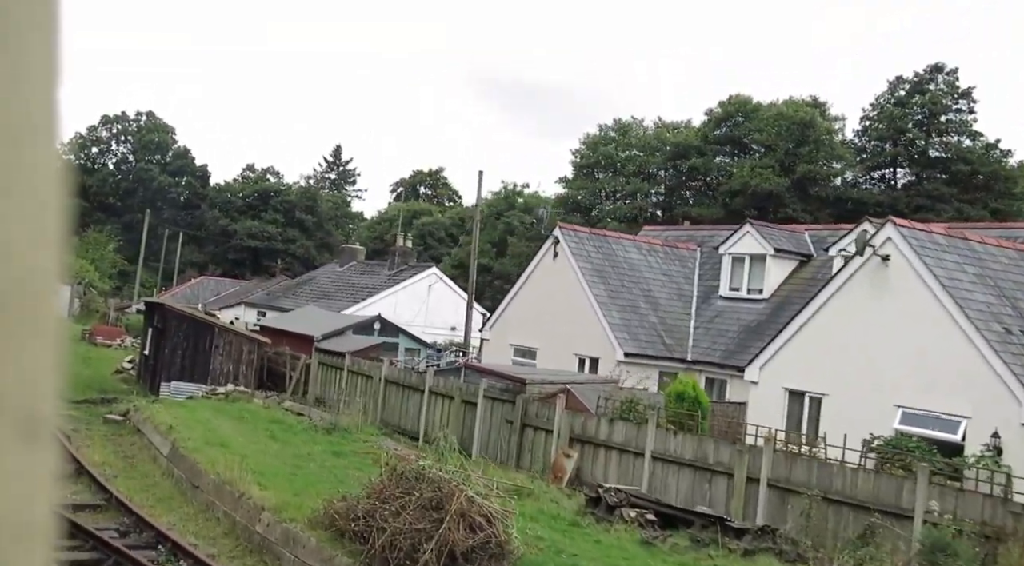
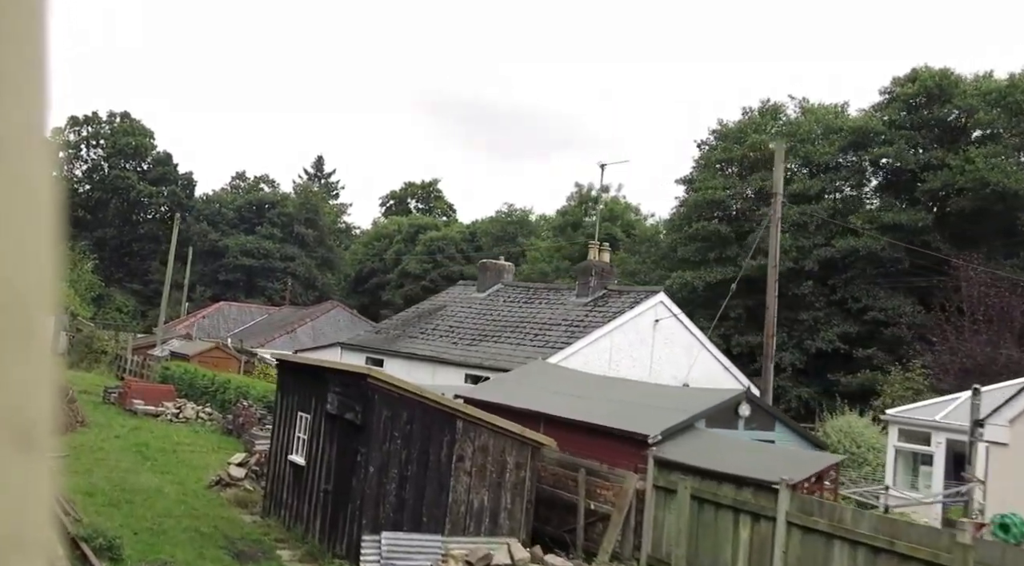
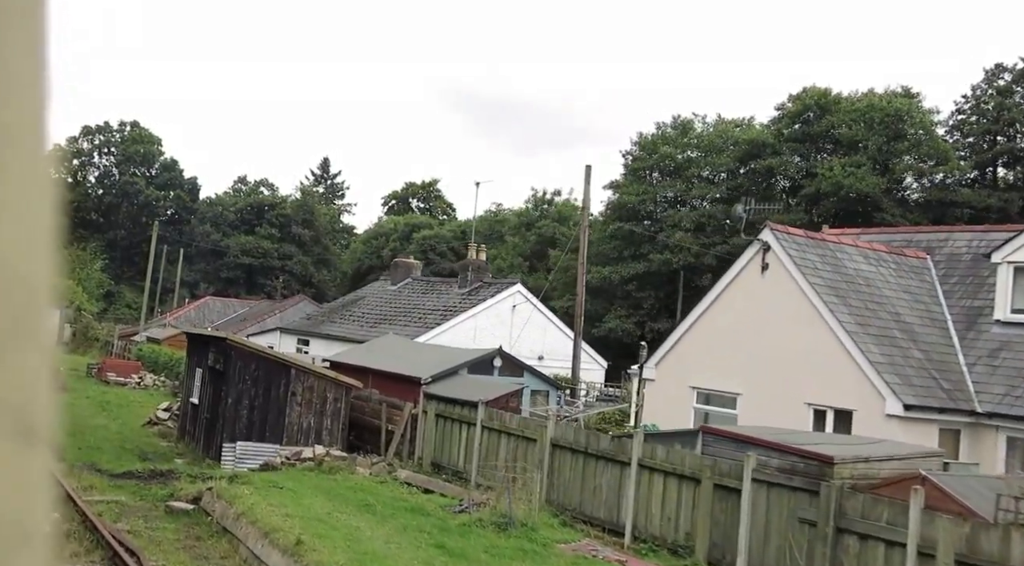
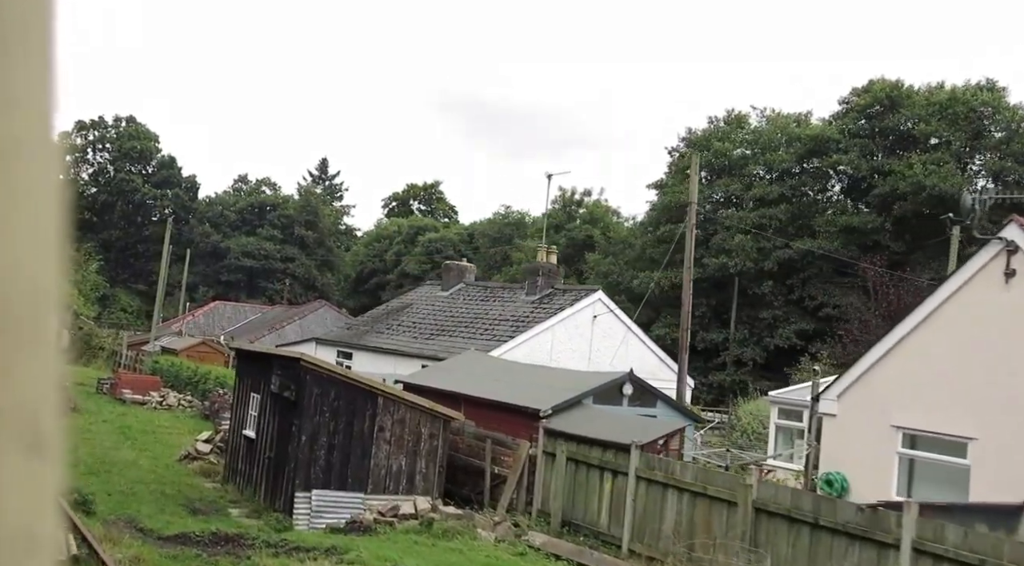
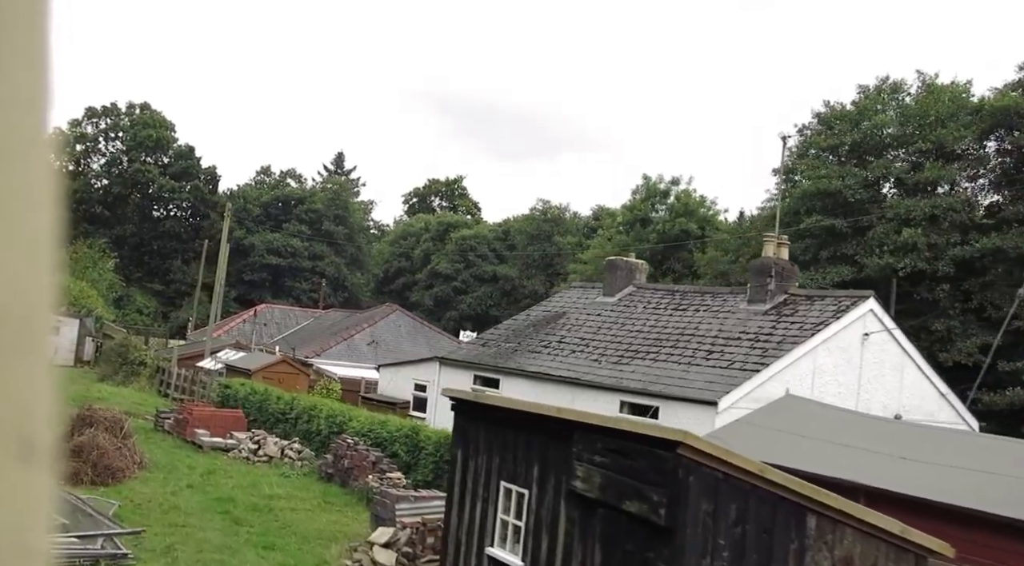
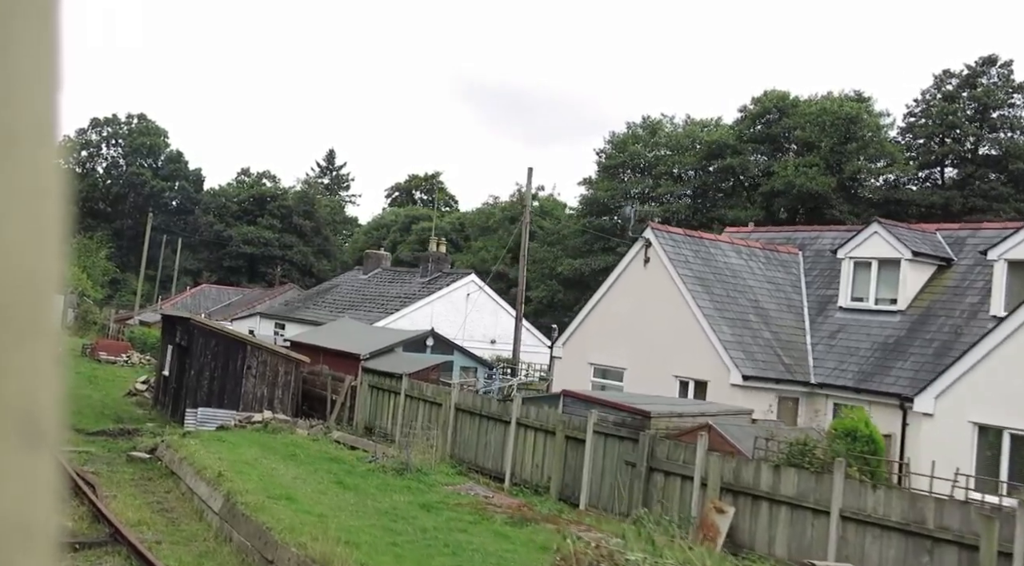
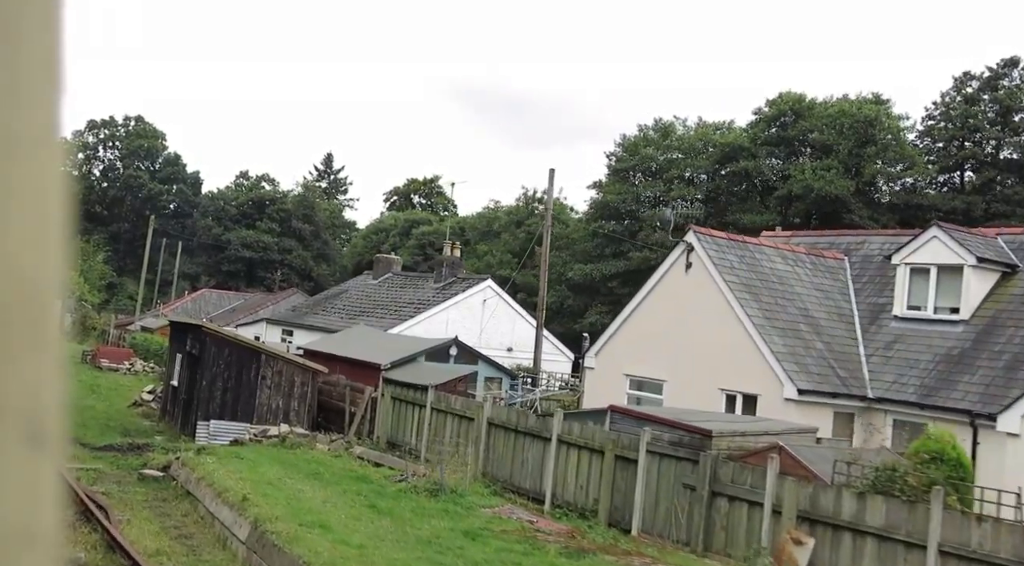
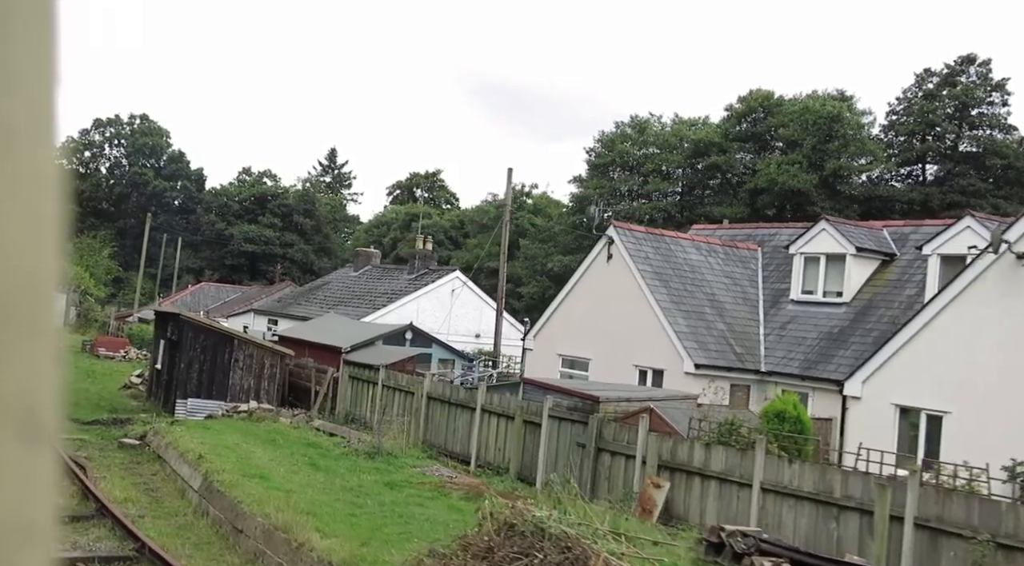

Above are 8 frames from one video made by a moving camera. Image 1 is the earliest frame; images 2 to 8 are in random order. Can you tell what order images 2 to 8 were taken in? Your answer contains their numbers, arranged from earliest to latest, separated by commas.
8, 6, 7, 3, 4, 2, 5
